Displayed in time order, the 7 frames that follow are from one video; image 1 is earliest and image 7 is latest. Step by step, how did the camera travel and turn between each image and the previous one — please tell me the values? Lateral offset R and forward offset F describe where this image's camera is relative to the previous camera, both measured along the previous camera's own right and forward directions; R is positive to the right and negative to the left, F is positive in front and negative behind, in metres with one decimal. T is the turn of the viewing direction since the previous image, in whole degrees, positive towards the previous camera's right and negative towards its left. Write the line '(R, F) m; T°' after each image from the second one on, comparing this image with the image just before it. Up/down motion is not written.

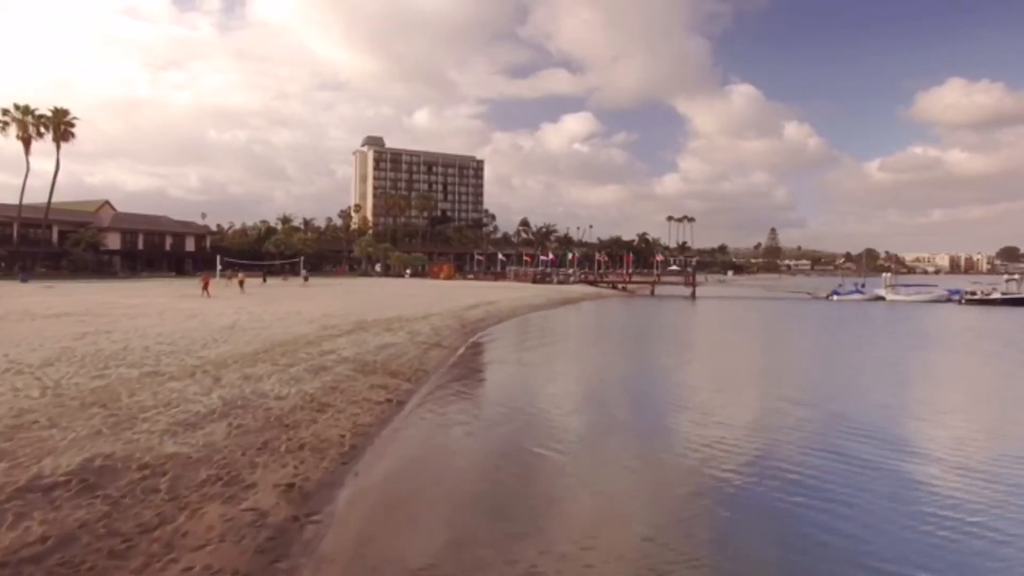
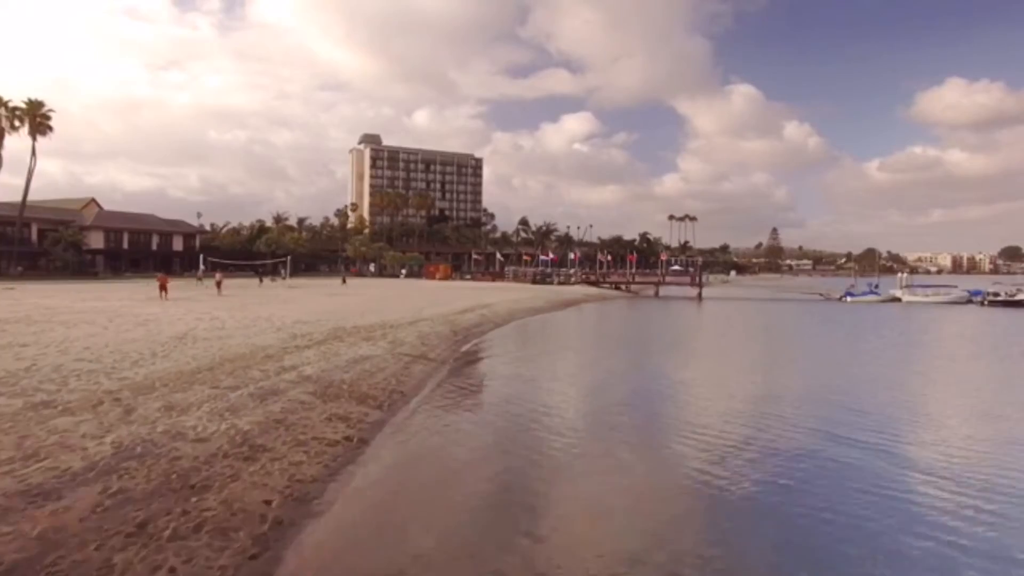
(+0.1, +2.6) m; 0°
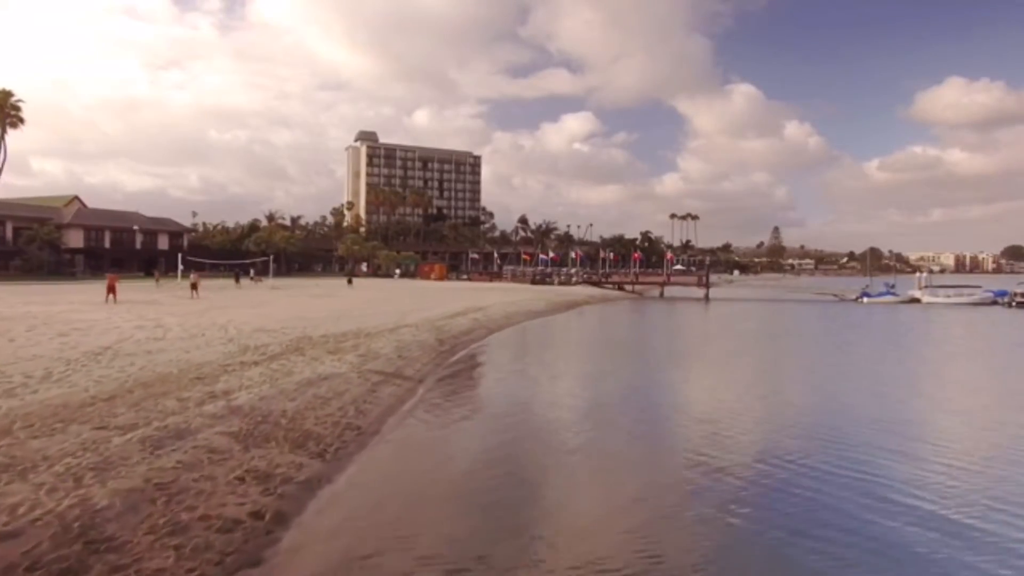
(+0.1, +2.9) m; 0°
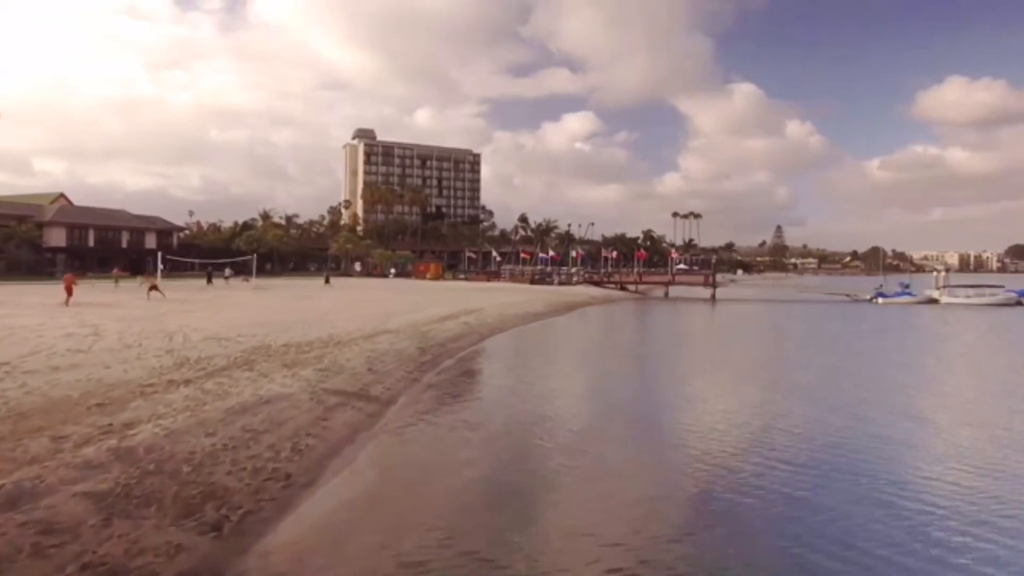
(+0.2, +2.4) m; 0°
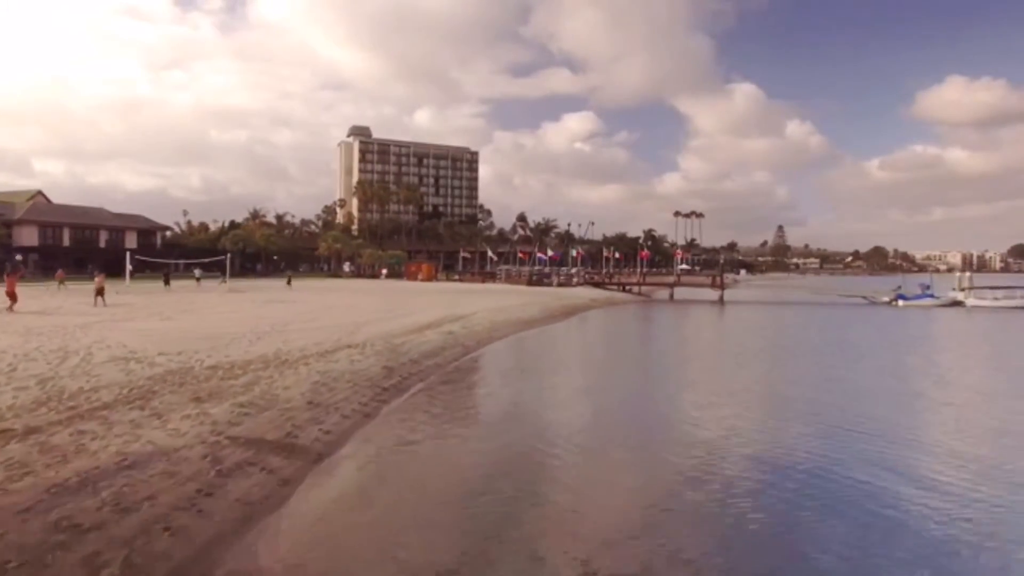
(+0.3, +3.2) m; 0°
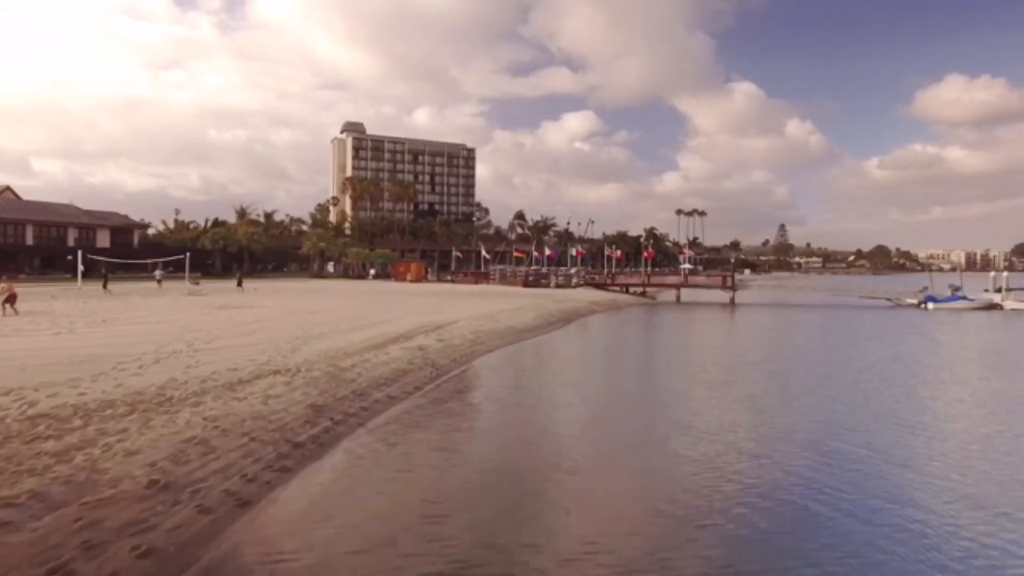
(+0.4, +4.1) m; 0°
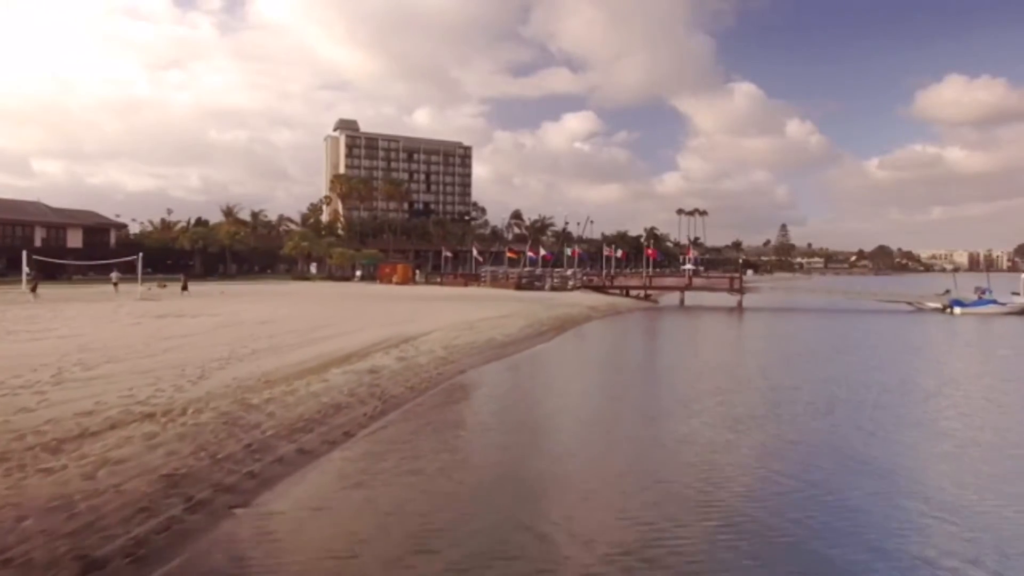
(+0.5, +3.4) m; 0°
